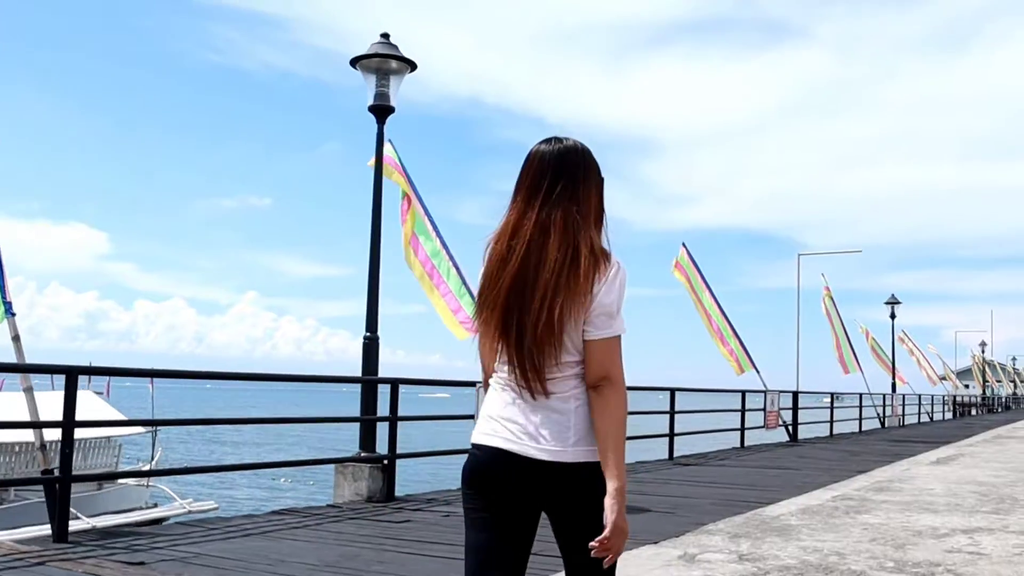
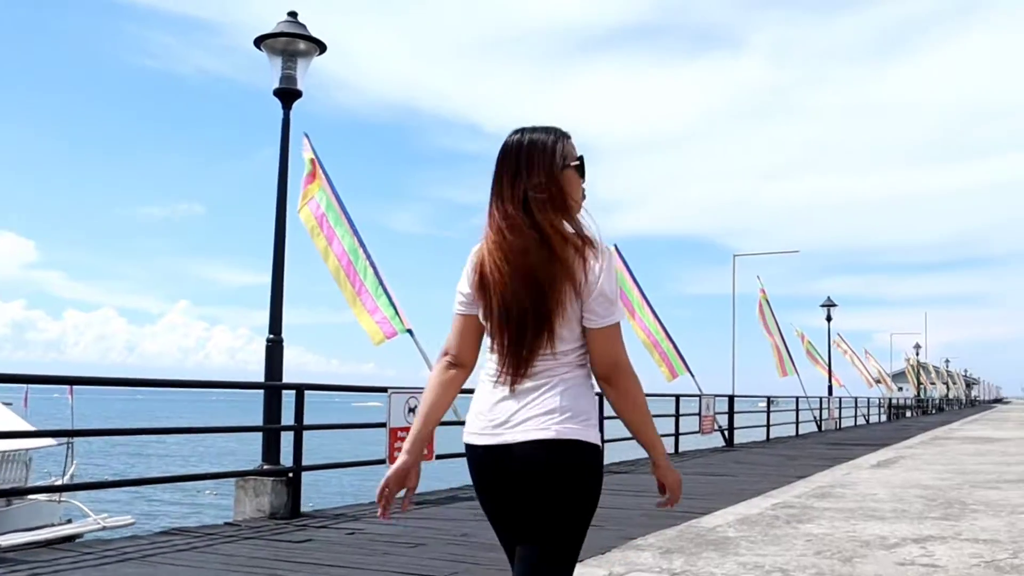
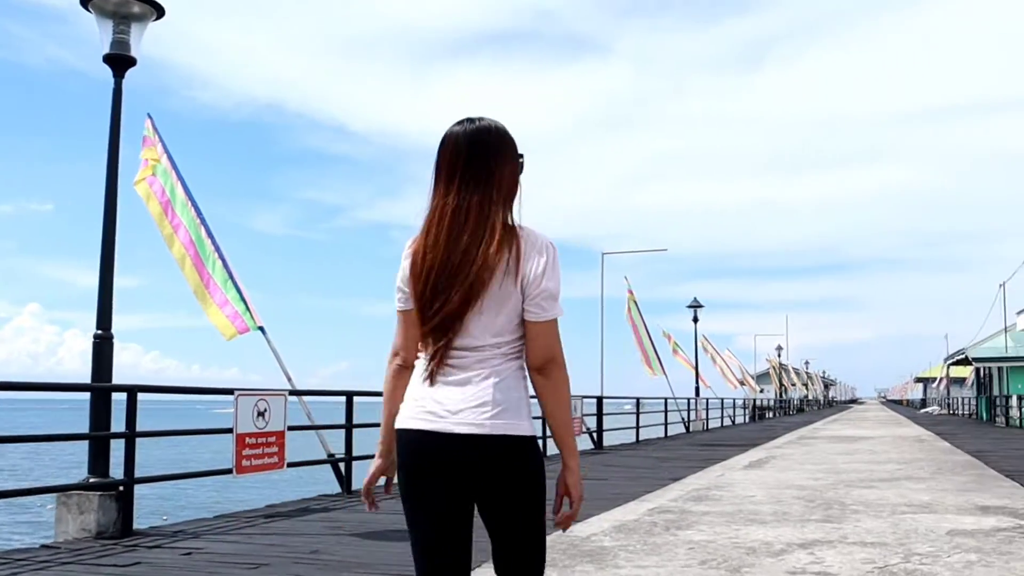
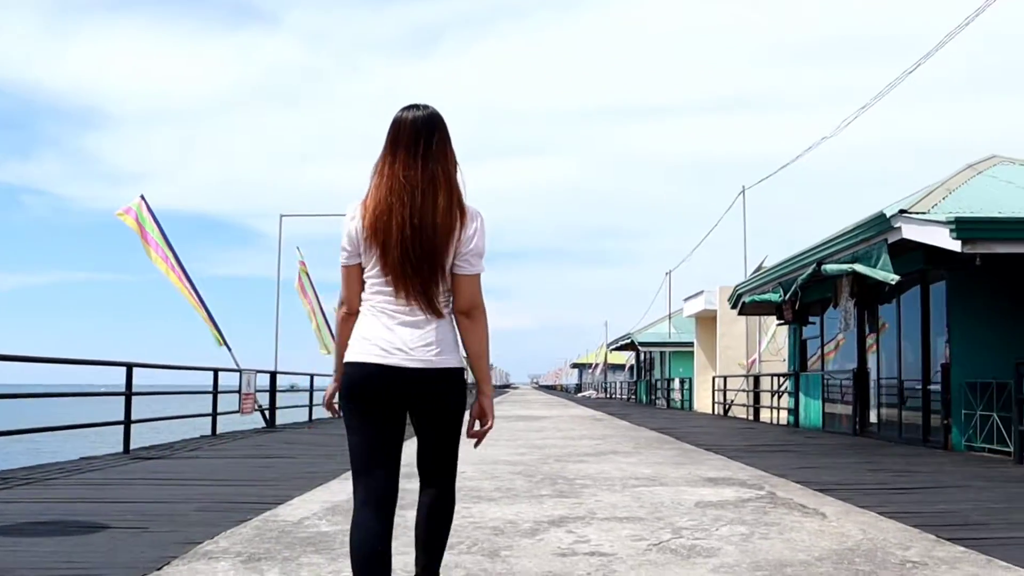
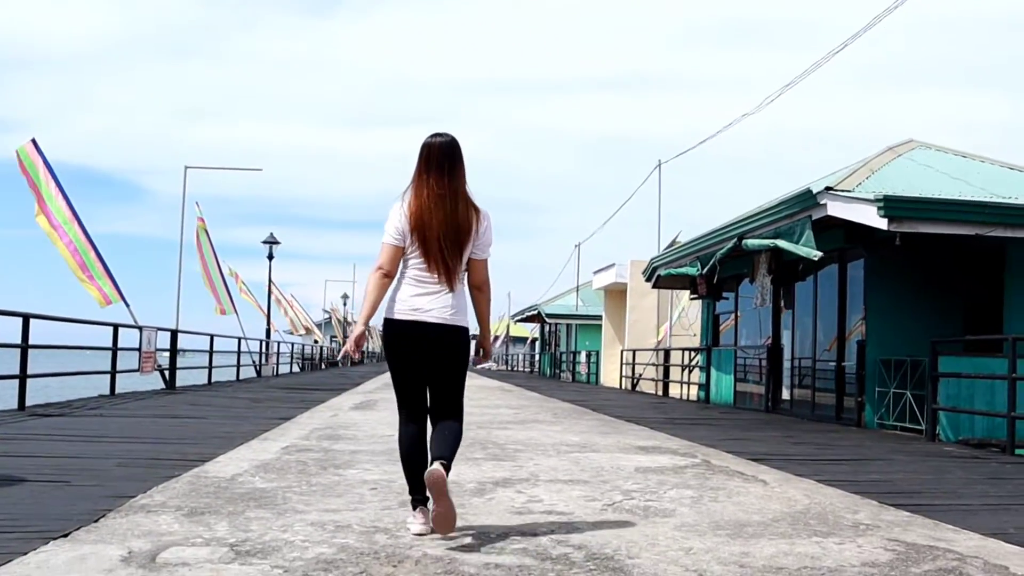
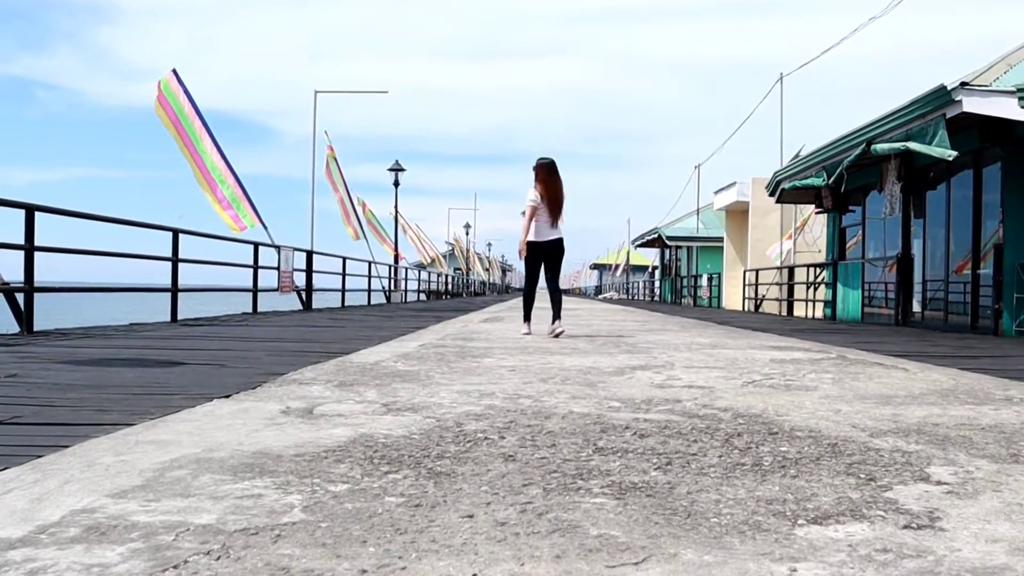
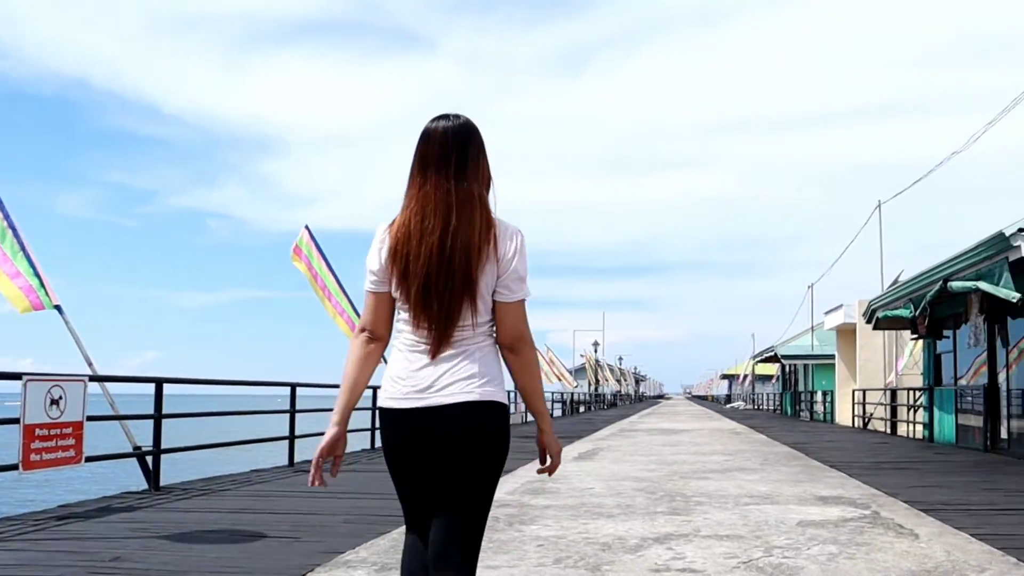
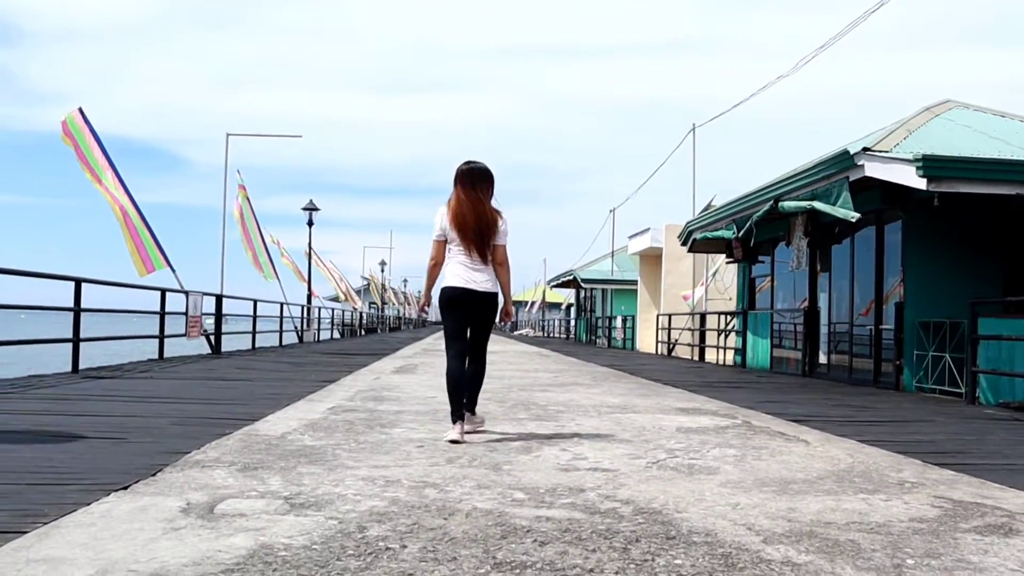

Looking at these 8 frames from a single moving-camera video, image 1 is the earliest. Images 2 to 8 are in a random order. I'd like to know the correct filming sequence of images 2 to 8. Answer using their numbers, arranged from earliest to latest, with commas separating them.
2, 3, 7, 4, 5, 8, 6
